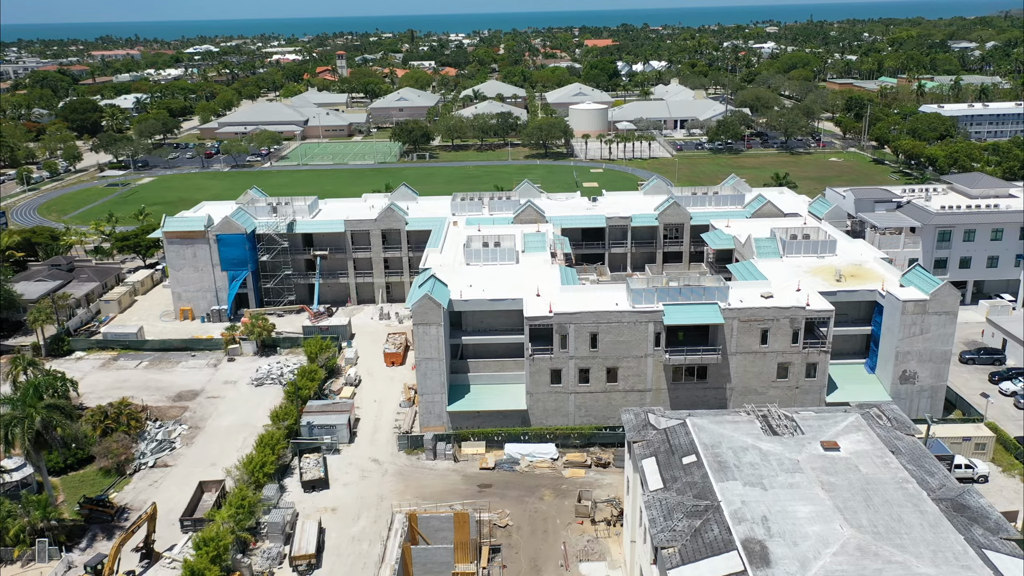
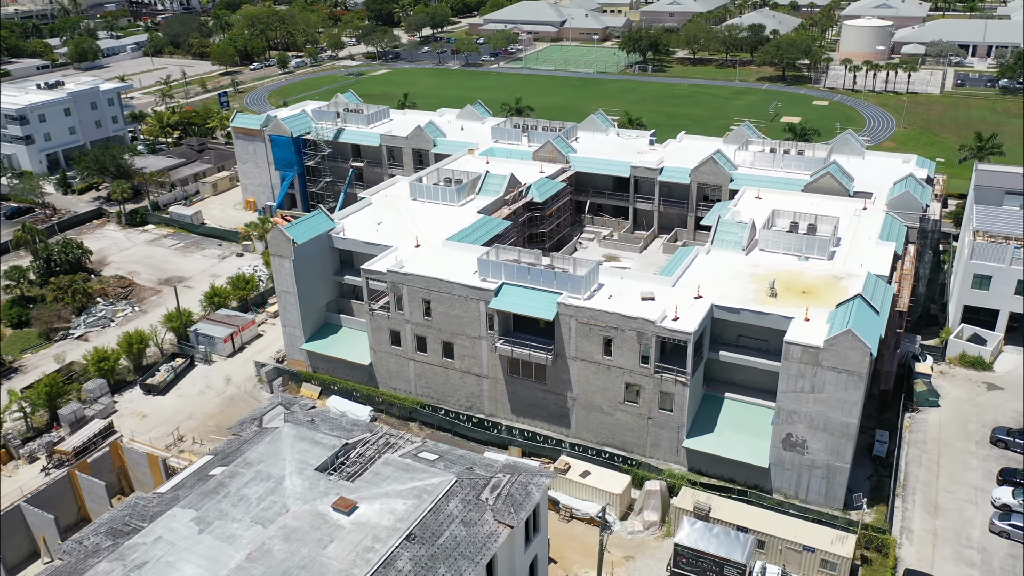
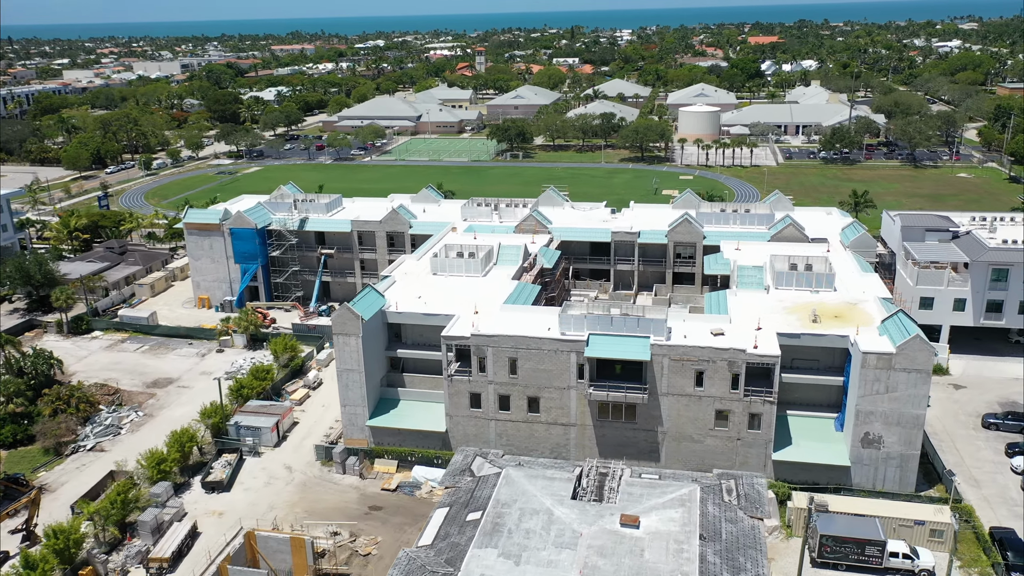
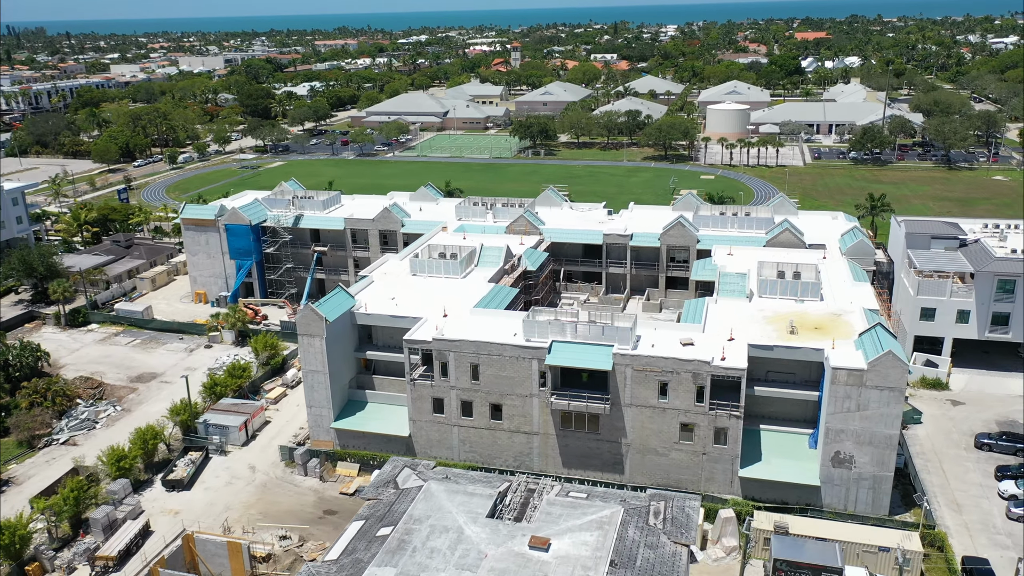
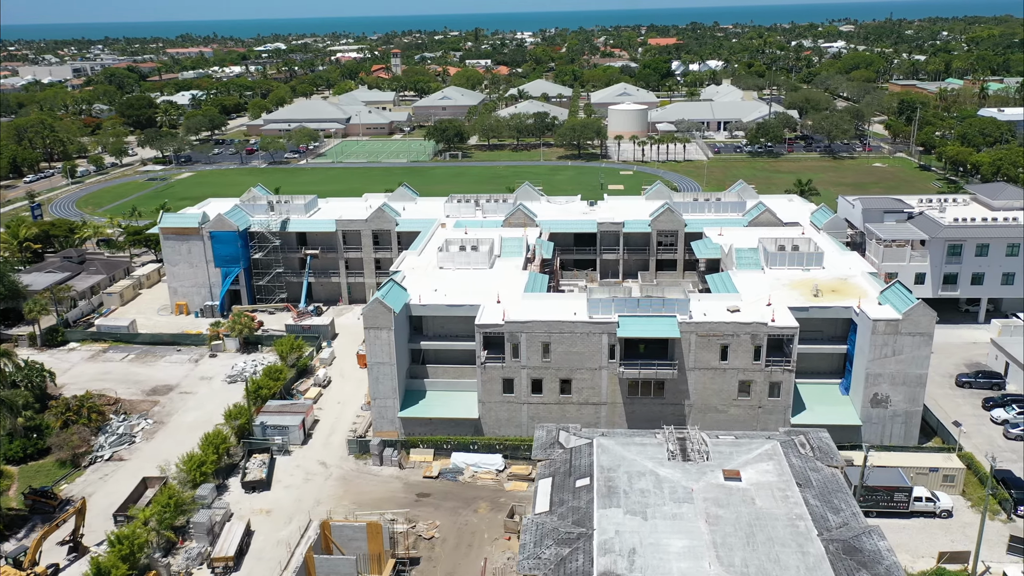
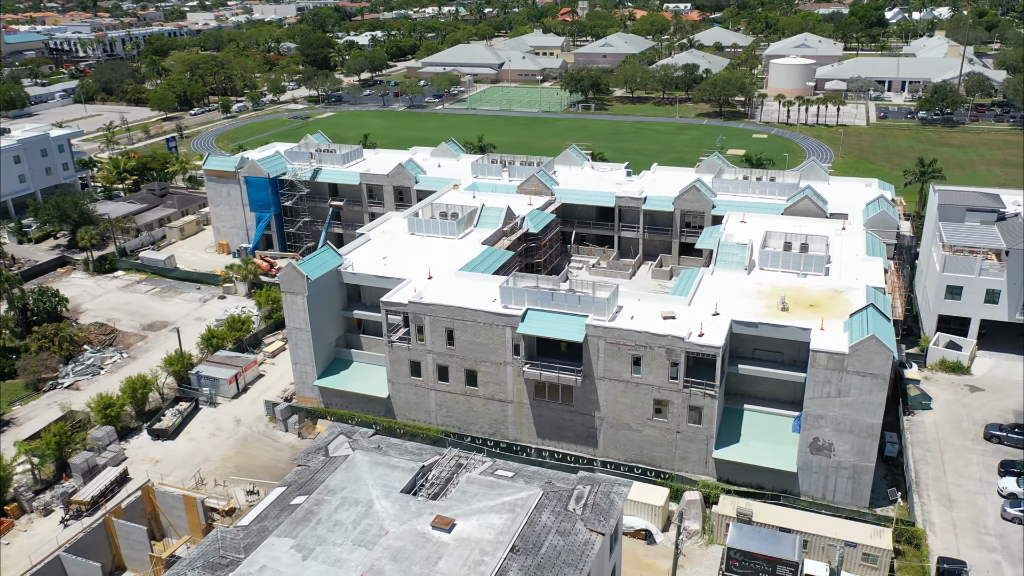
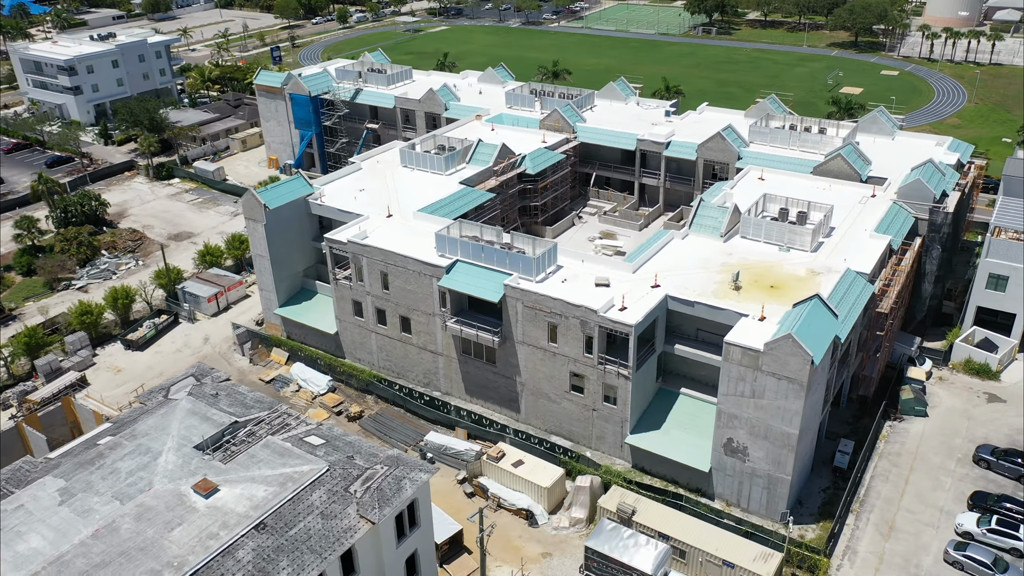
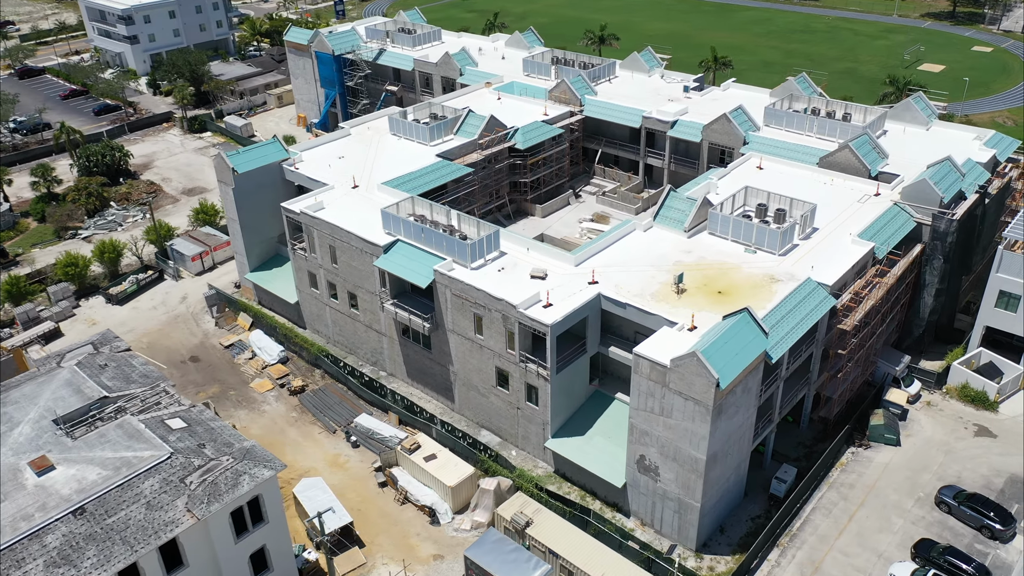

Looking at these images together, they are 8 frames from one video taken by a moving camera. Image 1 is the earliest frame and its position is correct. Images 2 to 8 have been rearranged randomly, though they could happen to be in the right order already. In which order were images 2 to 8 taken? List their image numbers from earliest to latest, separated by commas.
5, 3, 4, 6, 2, 7, 8
